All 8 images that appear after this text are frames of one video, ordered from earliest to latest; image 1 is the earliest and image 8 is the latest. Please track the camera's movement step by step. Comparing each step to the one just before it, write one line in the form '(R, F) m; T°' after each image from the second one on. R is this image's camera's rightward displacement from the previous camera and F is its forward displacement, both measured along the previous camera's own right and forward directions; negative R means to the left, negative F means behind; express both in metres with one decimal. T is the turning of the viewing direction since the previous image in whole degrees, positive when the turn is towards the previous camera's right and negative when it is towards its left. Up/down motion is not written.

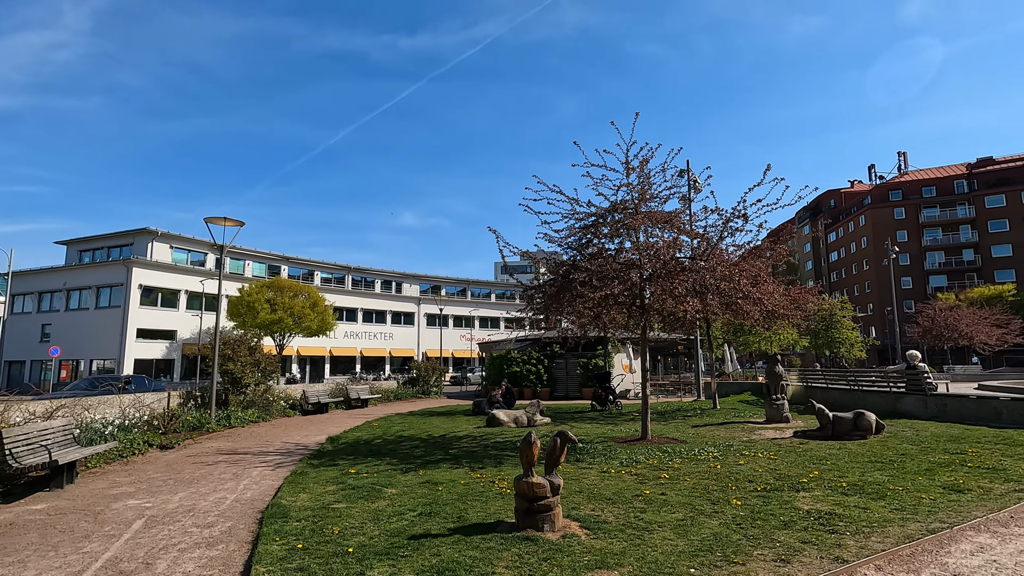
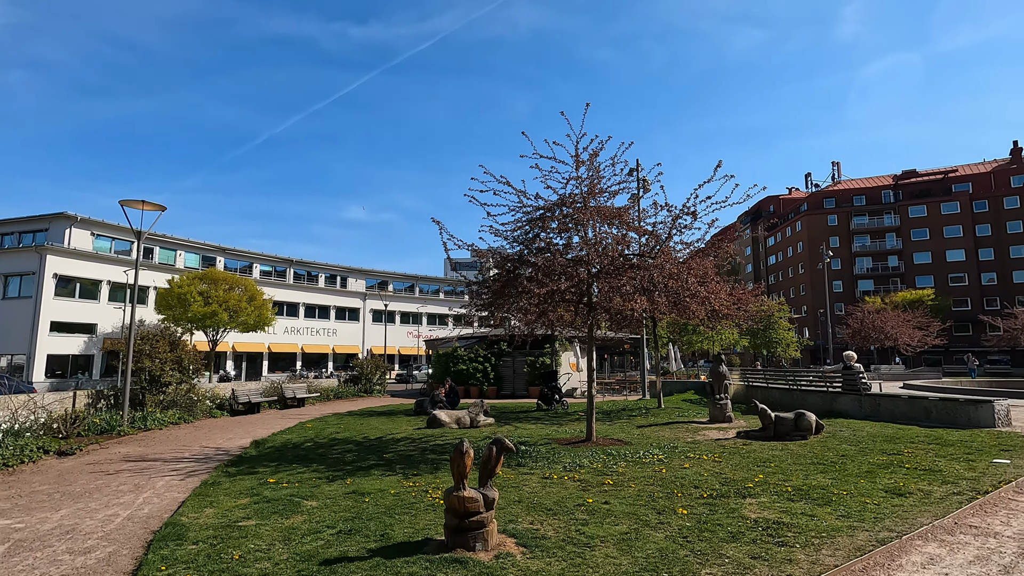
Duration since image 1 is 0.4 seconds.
(+0.2, +0.6) m; +5°
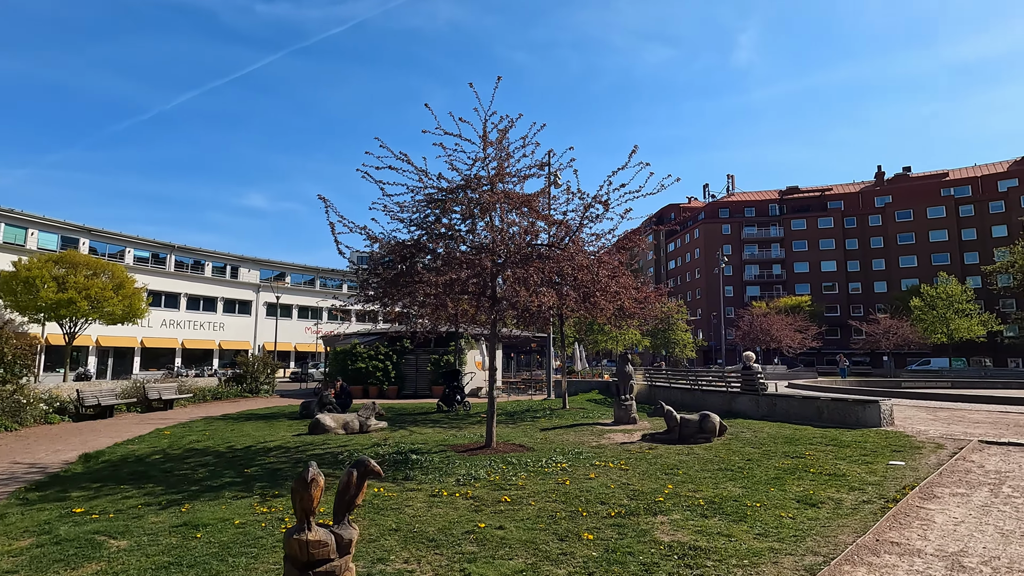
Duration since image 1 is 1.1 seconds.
(+0.3, +1.1) m; +9°
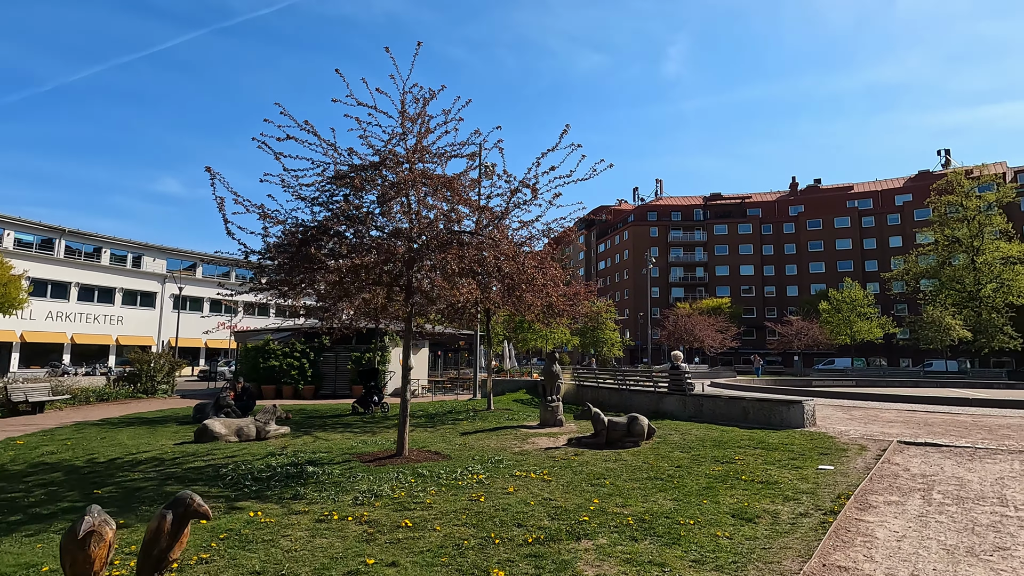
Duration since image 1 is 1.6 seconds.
(+0.3, +0.9) m; +7°
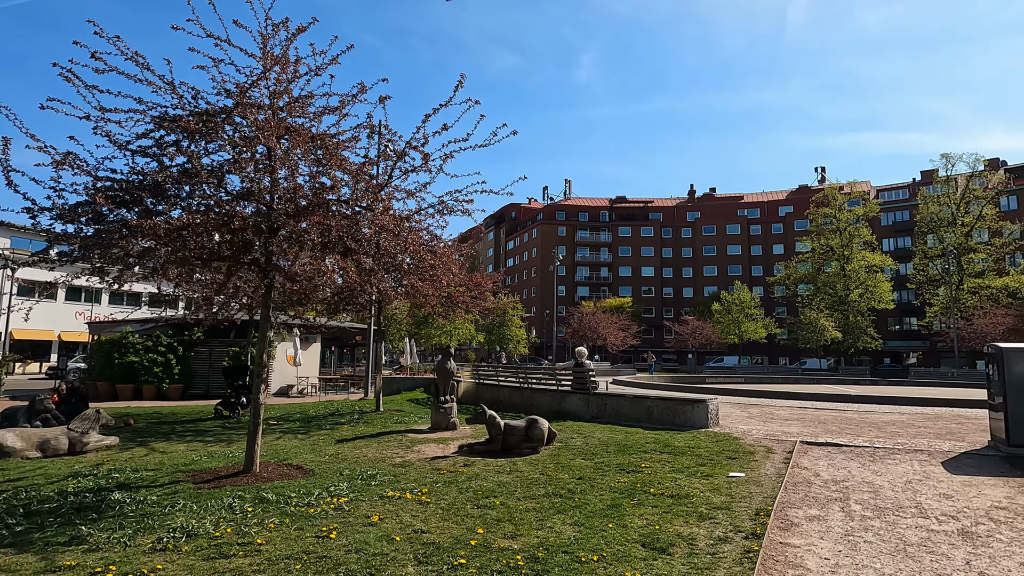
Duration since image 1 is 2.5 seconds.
(+0.4, +1.3) m; +9°
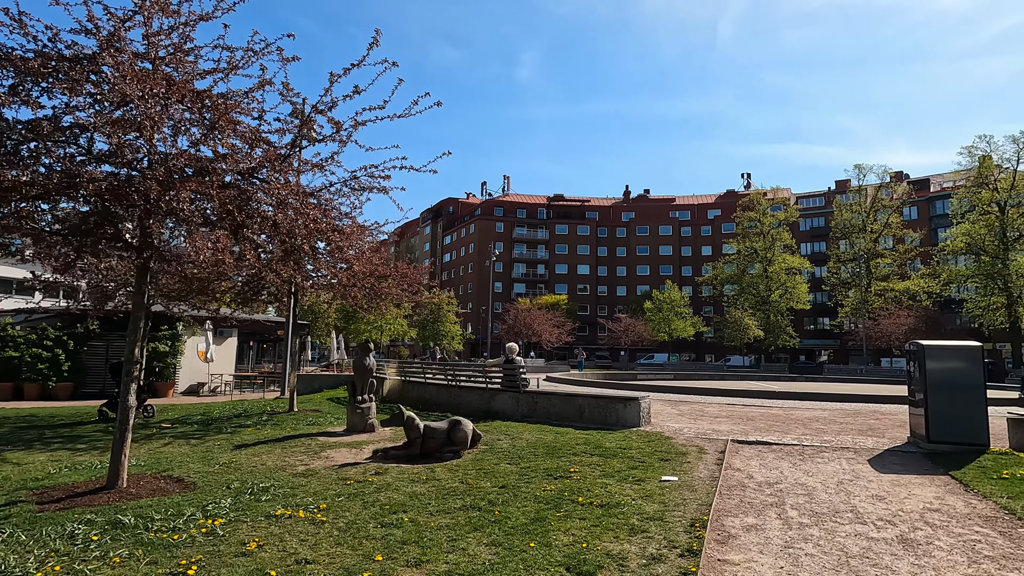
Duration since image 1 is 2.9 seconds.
(+0.2, +0.7) m; +6°
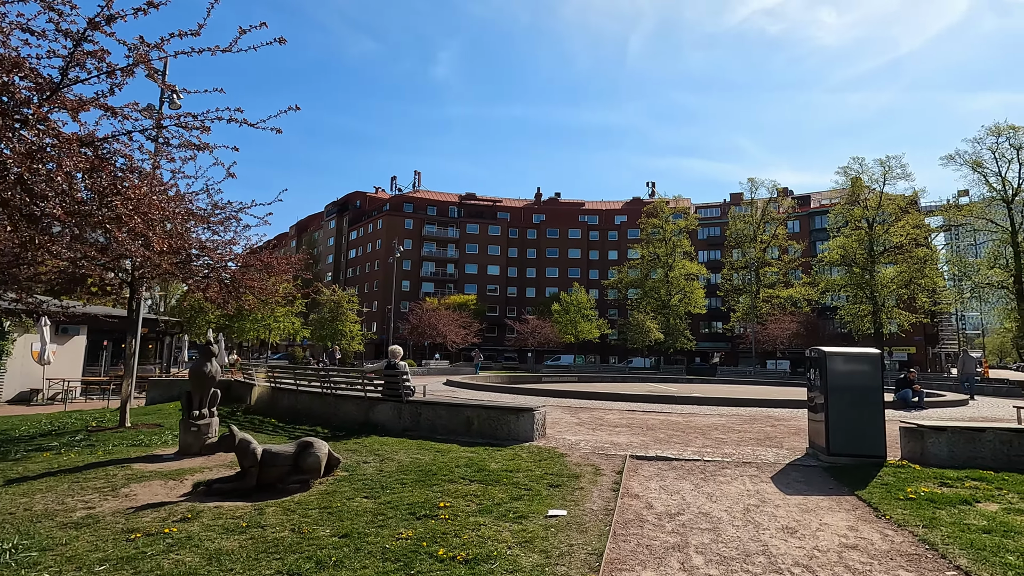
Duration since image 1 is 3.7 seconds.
(+0.6, +1.3) m; +9°
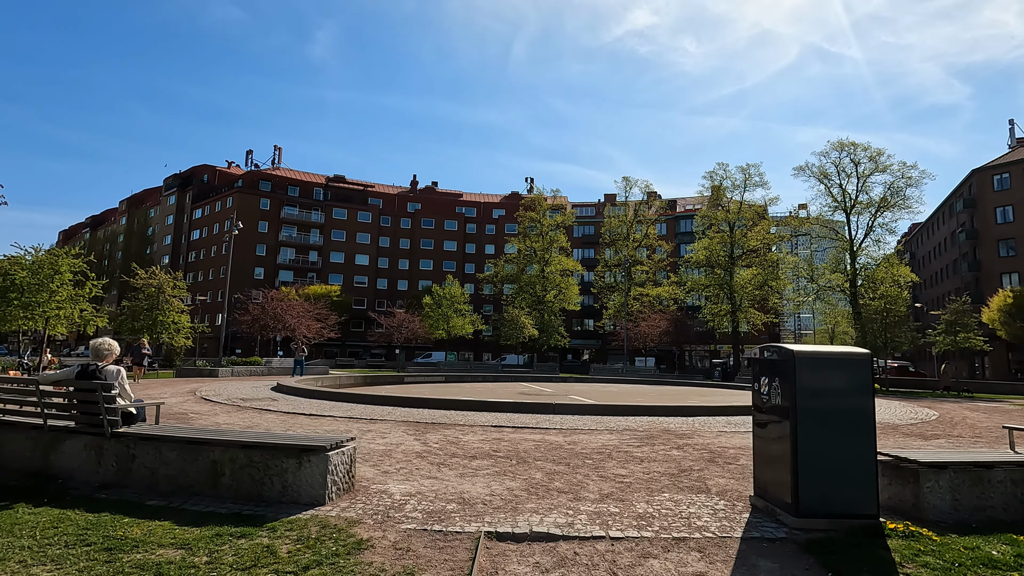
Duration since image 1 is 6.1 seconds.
(+0.9, +3.8) m; +13°
